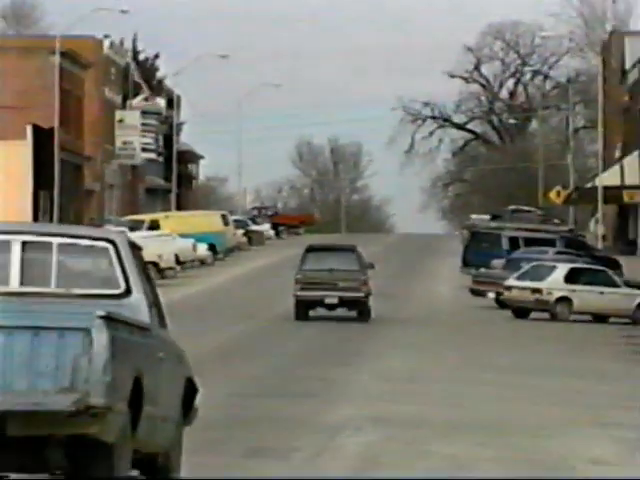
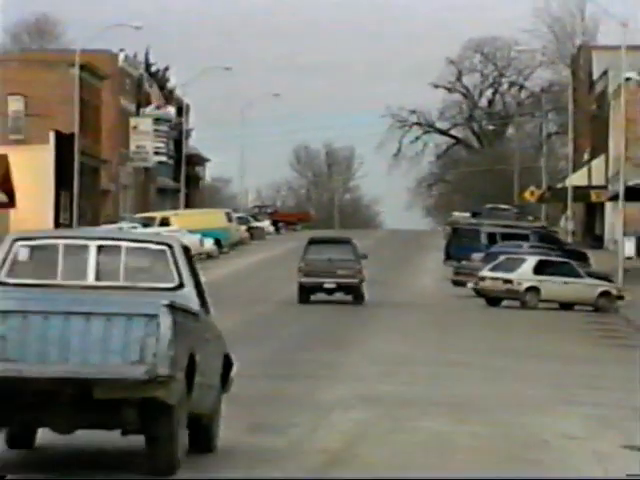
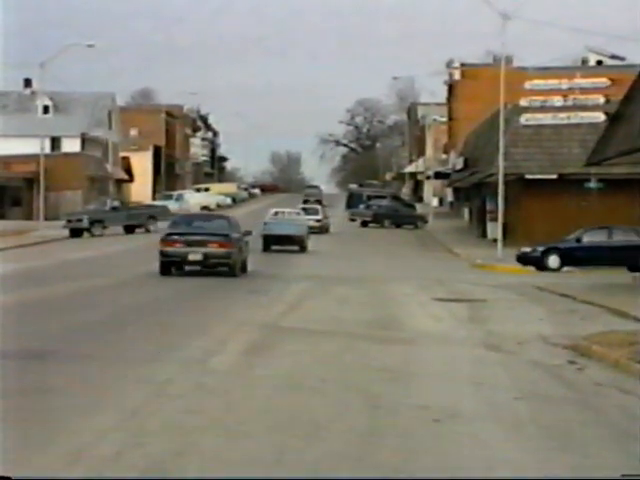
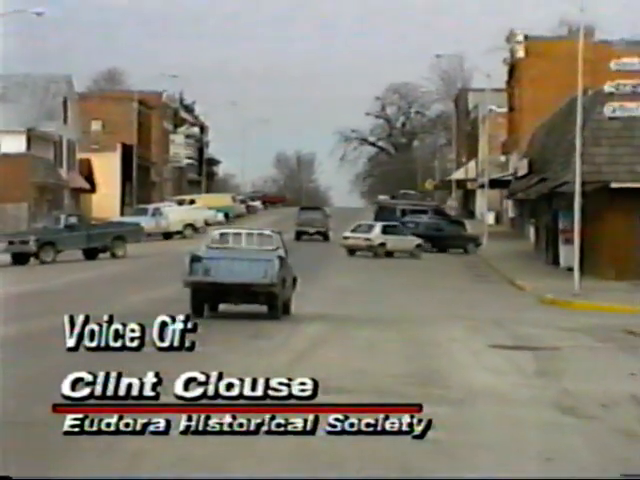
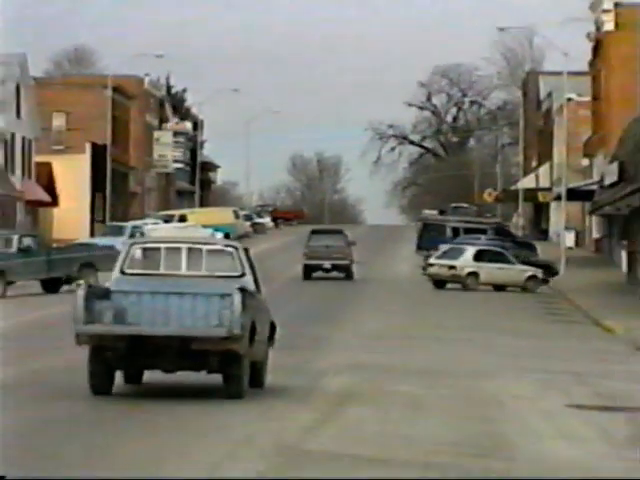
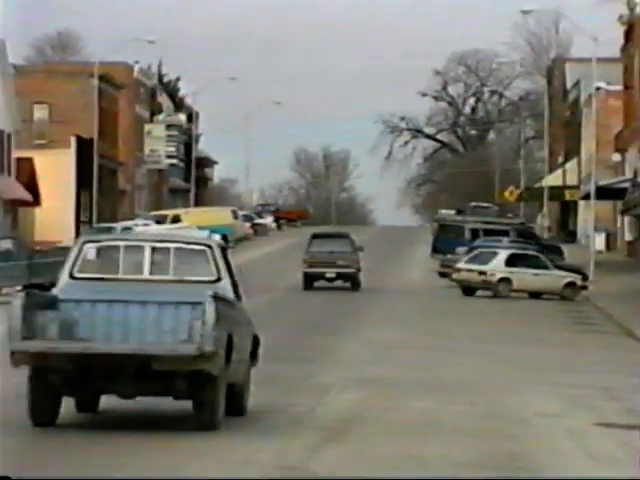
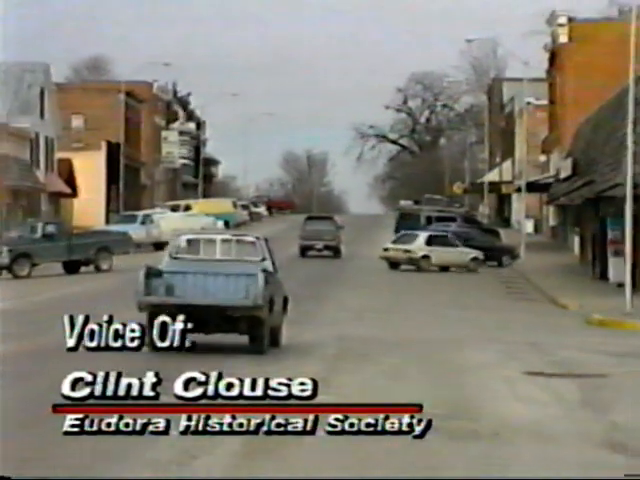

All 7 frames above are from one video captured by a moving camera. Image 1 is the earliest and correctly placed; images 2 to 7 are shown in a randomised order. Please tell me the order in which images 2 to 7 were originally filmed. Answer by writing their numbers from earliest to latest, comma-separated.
2, 6, 5, 7, 4, 3
